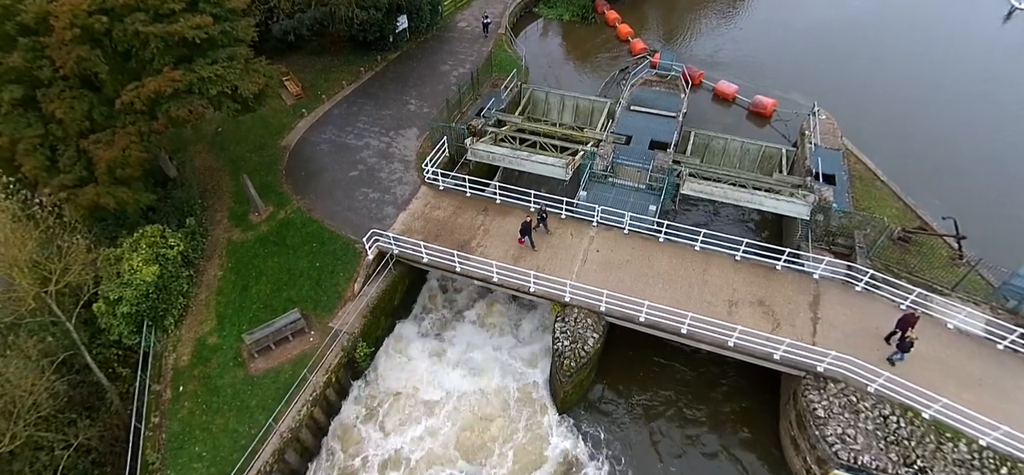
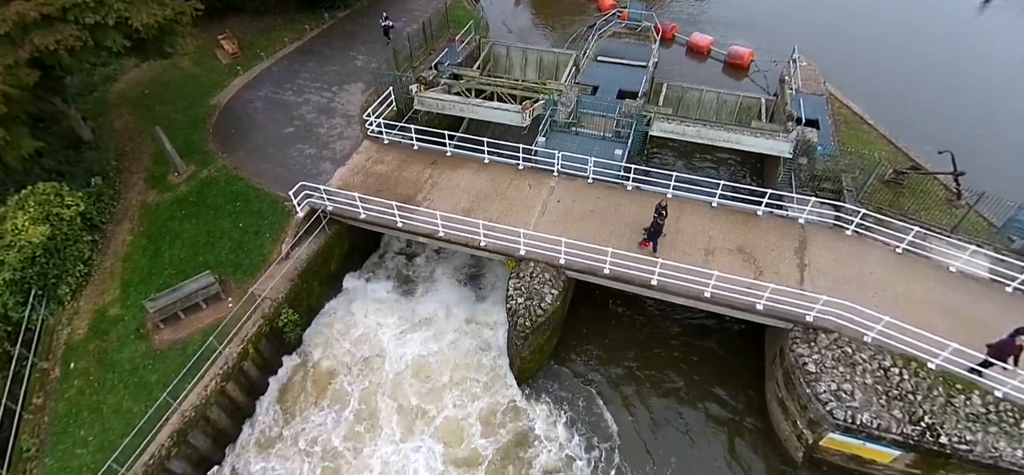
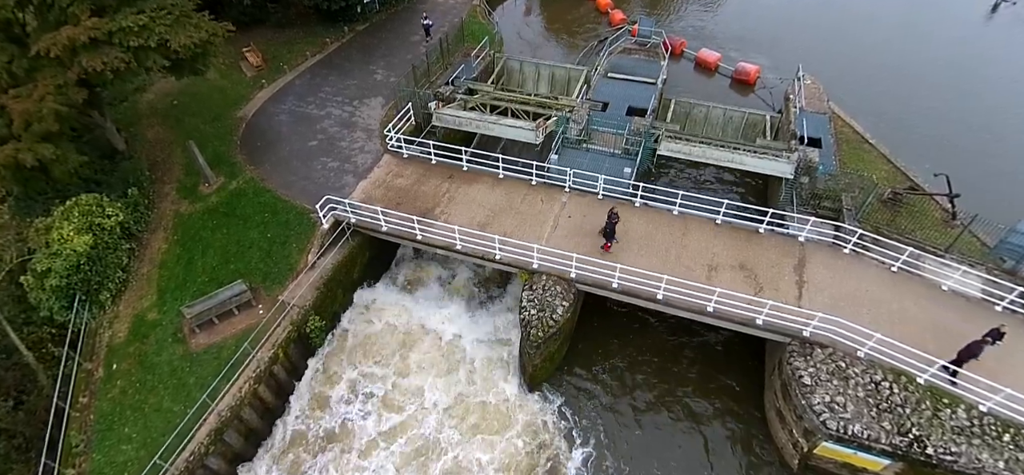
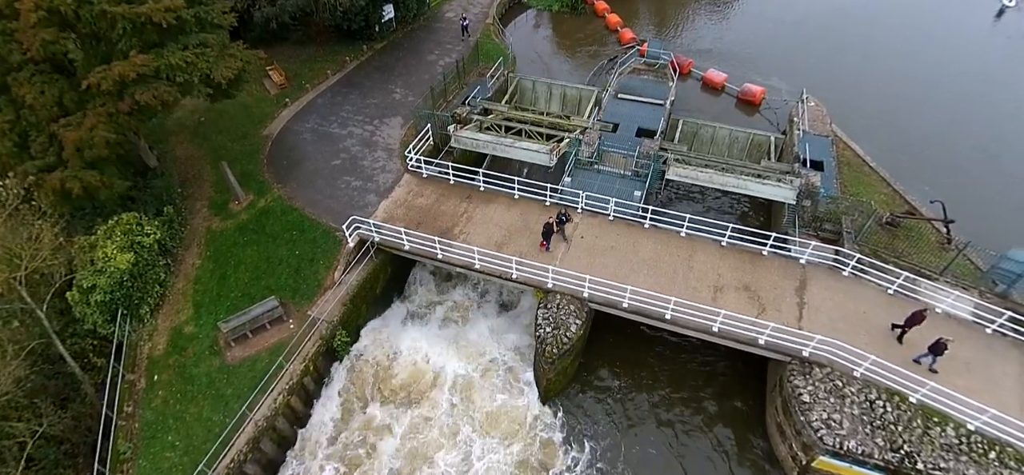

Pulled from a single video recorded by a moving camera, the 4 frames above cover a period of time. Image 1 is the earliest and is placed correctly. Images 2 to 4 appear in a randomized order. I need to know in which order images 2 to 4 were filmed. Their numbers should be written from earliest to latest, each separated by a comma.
4, 3, 2
